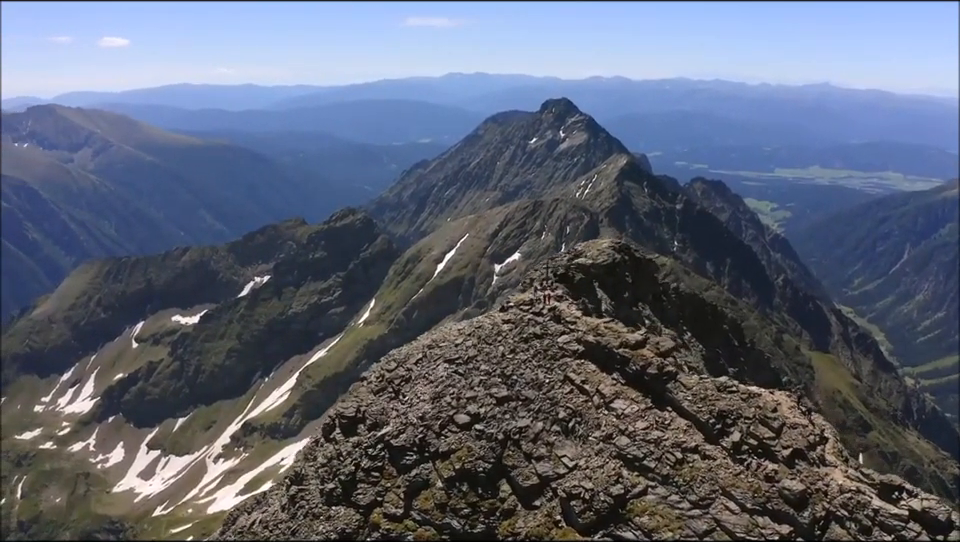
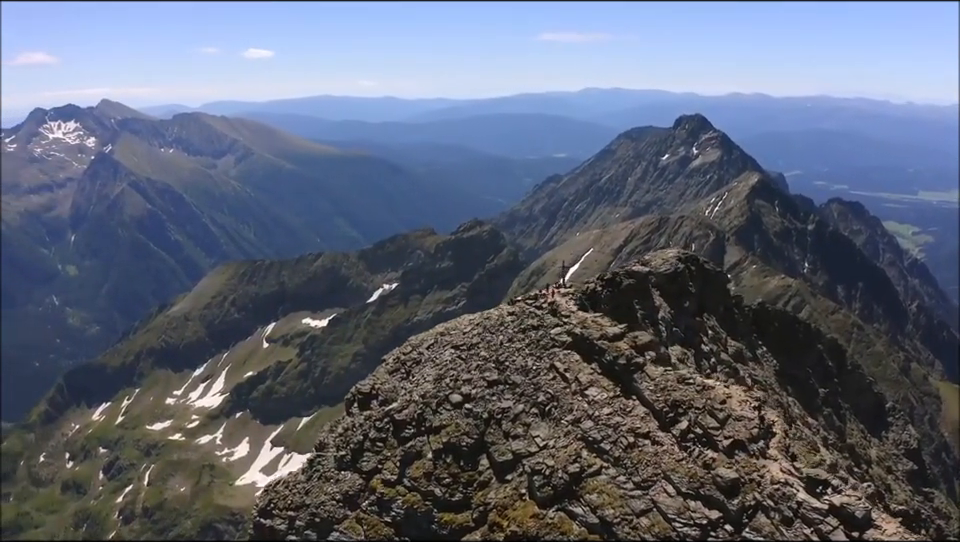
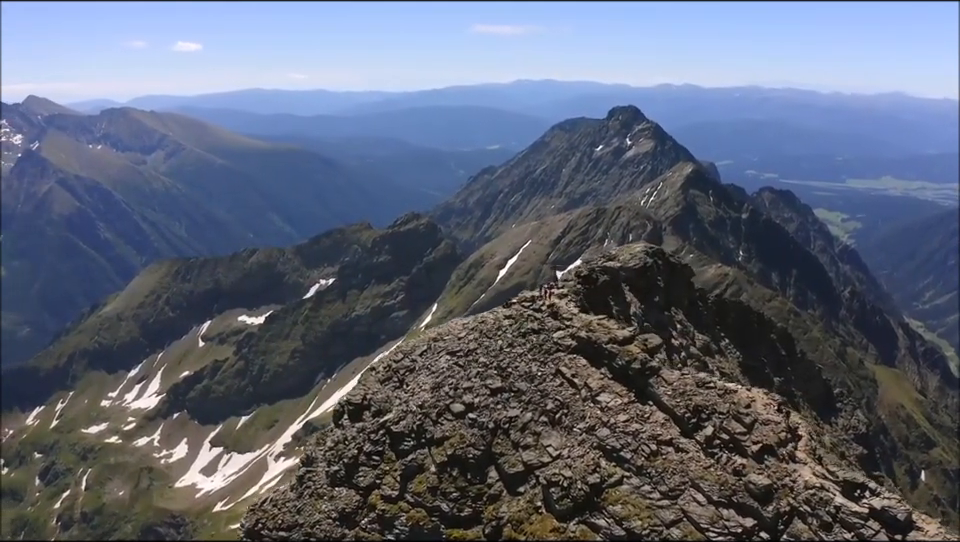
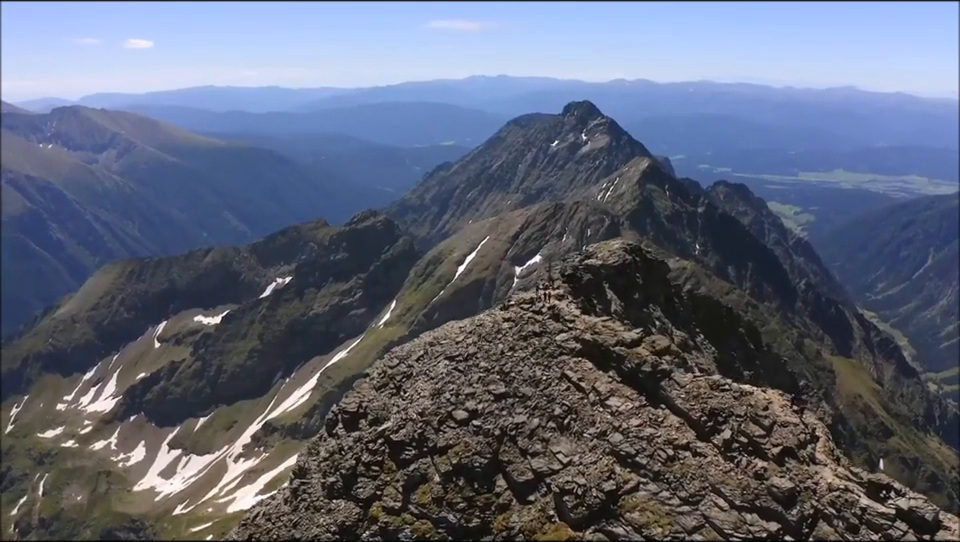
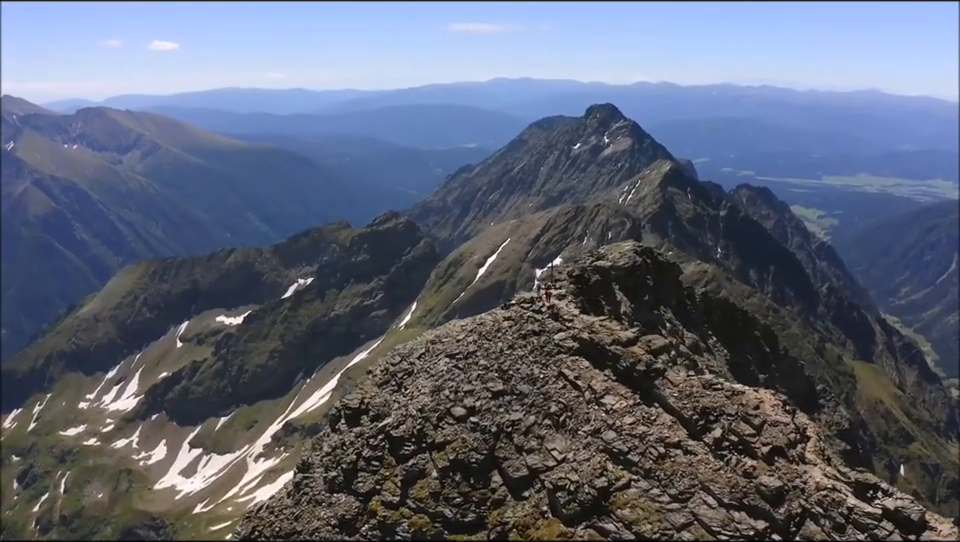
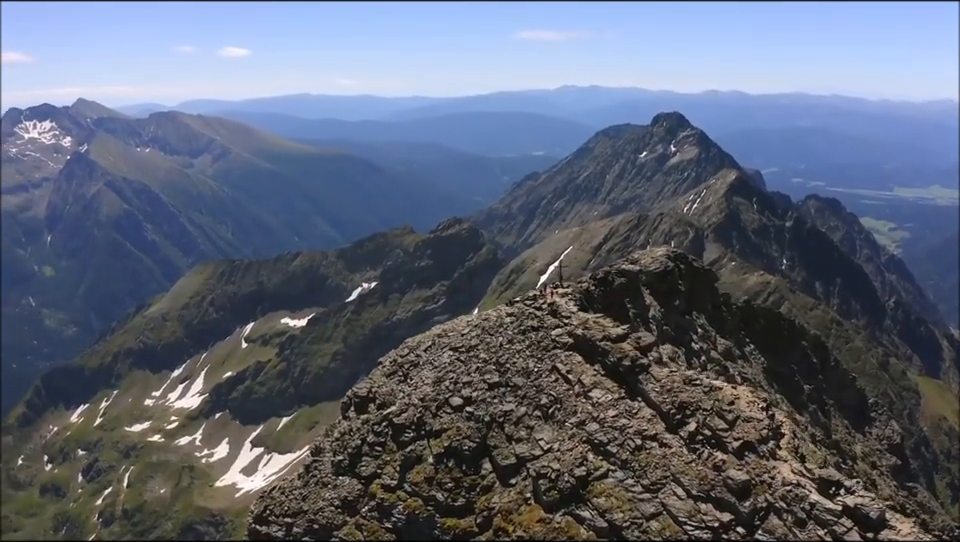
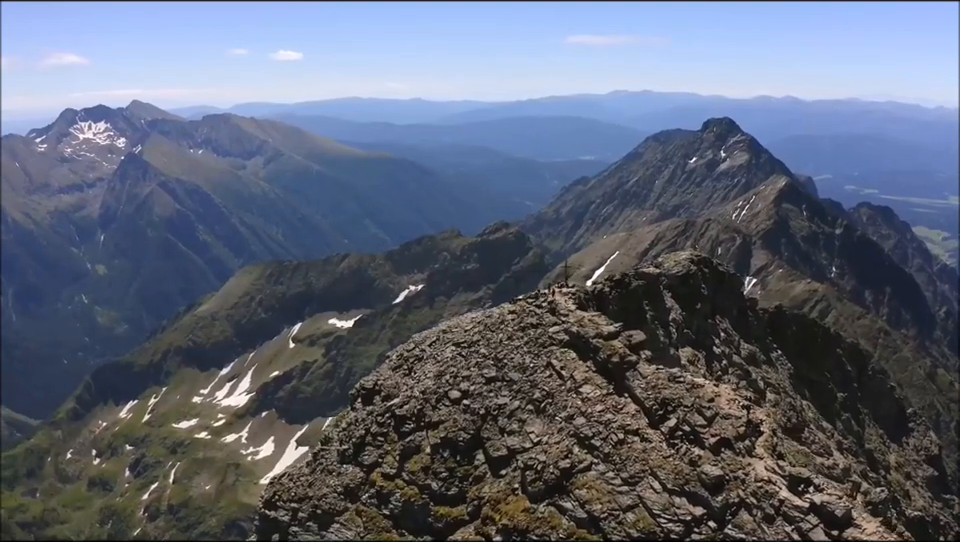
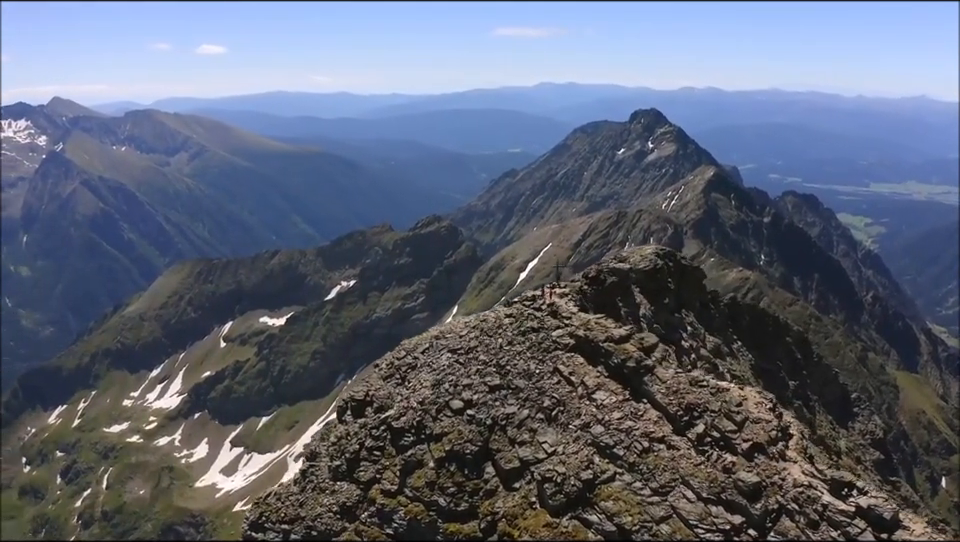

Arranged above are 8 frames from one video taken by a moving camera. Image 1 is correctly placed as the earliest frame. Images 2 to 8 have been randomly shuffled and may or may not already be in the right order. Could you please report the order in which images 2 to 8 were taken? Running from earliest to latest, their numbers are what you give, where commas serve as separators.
4, 5, 3, 8, 6, 2, 7
